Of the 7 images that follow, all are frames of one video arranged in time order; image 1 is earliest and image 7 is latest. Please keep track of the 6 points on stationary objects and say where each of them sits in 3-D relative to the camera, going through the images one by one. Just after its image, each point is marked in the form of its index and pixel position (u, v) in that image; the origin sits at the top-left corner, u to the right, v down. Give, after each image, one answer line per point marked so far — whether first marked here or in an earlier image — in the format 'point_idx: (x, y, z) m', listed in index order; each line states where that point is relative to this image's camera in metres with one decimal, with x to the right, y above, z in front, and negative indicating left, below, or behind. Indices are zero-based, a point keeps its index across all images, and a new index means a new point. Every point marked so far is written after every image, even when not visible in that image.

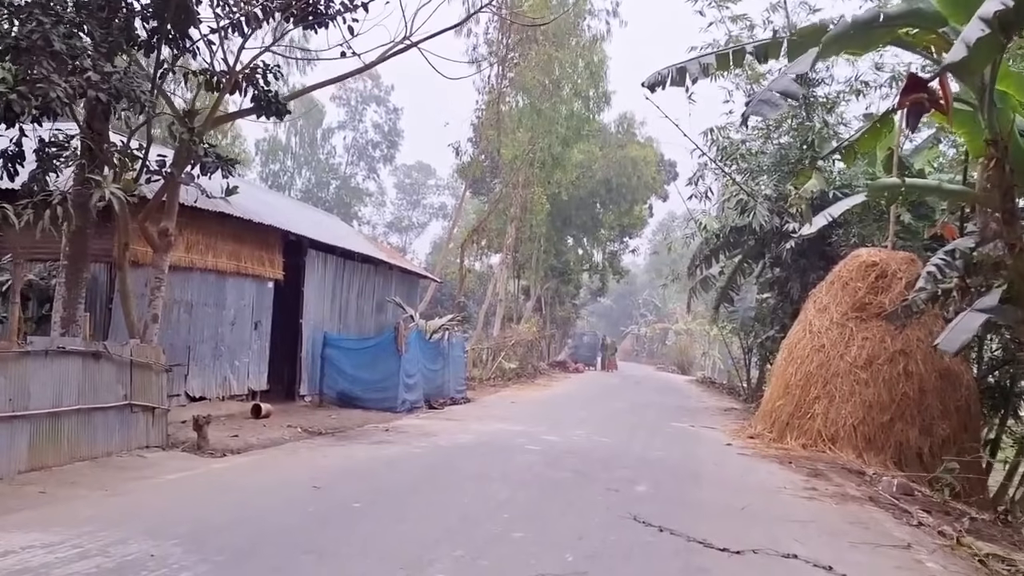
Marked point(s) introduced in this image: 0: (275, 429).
0: (-2.9, -1.7, +9.8) m
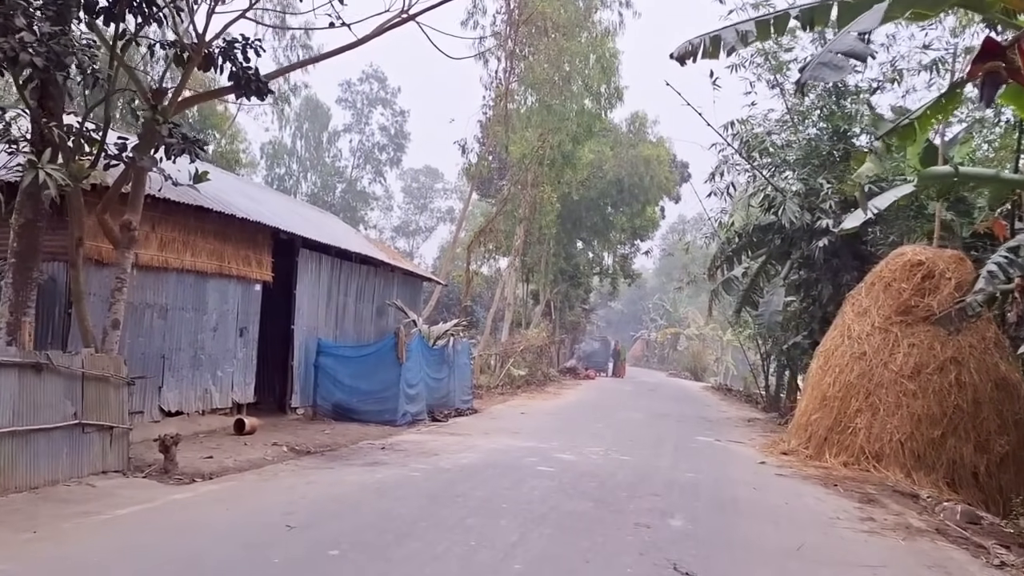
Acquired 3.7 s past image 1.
0: (-2.8, -1.7, +8.8) m
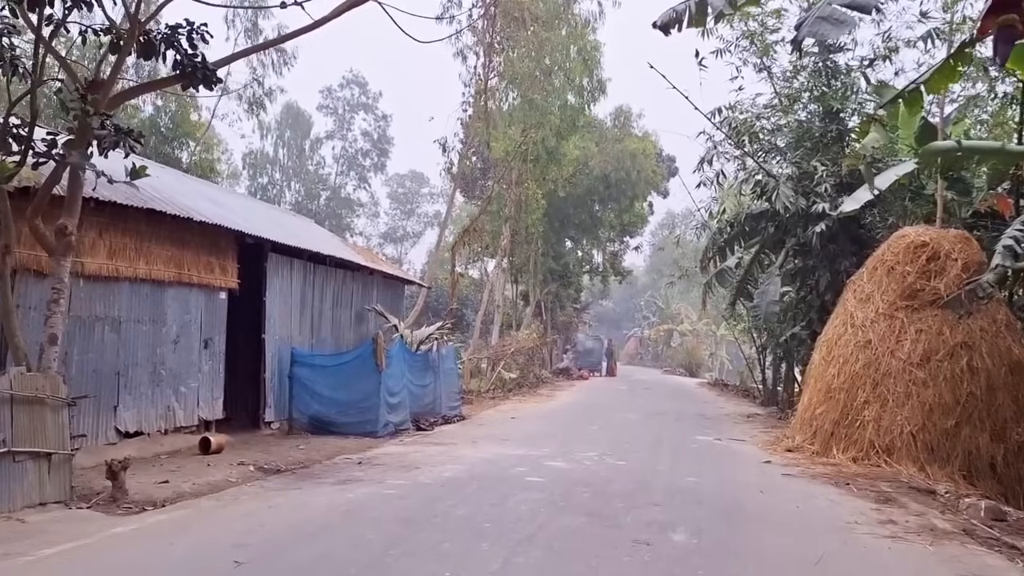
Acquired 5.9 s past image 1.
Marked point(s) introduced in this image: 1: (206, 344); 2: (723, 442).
0: (-2.9, -1.8, +8.1) m
1: (-3.8, -0.7, +10.1) m
2: (+3.1, -2.3, +12.0) m
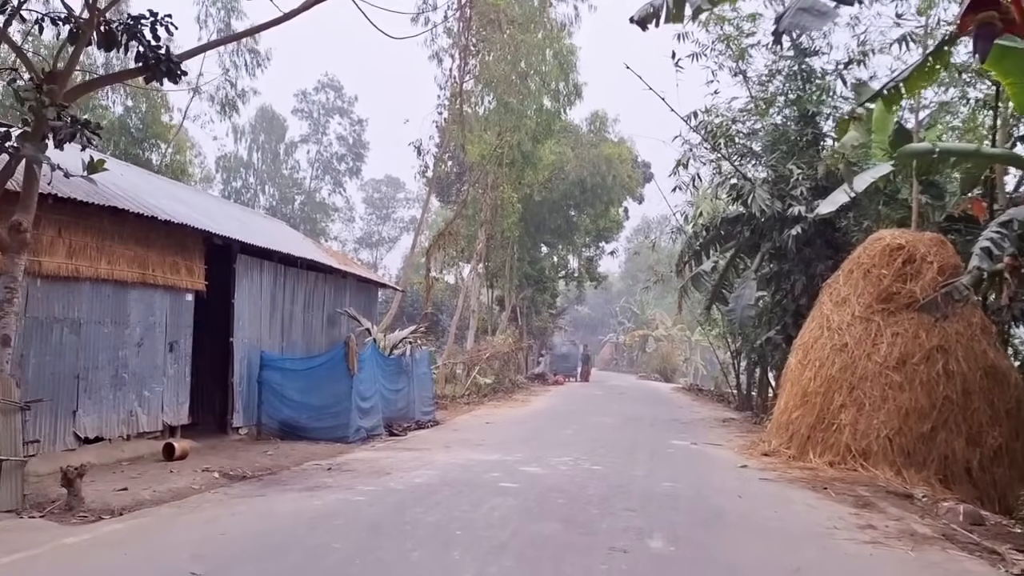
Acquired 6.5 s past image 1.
0: (-3.1, -1.8, +7.8) m
1: (-4.1, -0.7, +9.8) m
2: (+2.7, -2.3, +11.9) m
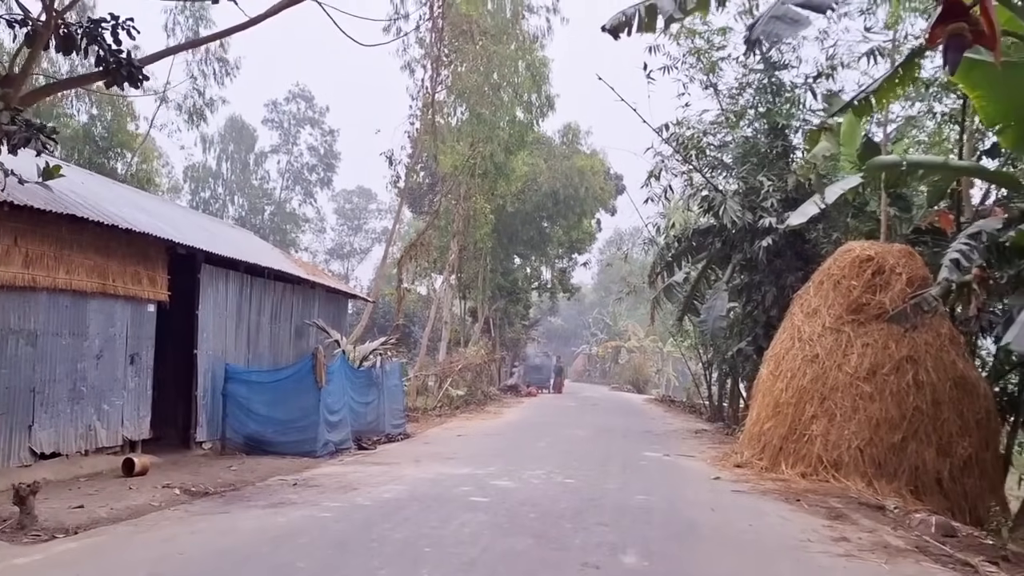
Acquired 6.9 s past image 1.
0: (-3.4, -1.9, +7.6) m
1: (-4.5, -0.8, +9.6) m
2: (+2.3, -2.5, +11.8) m
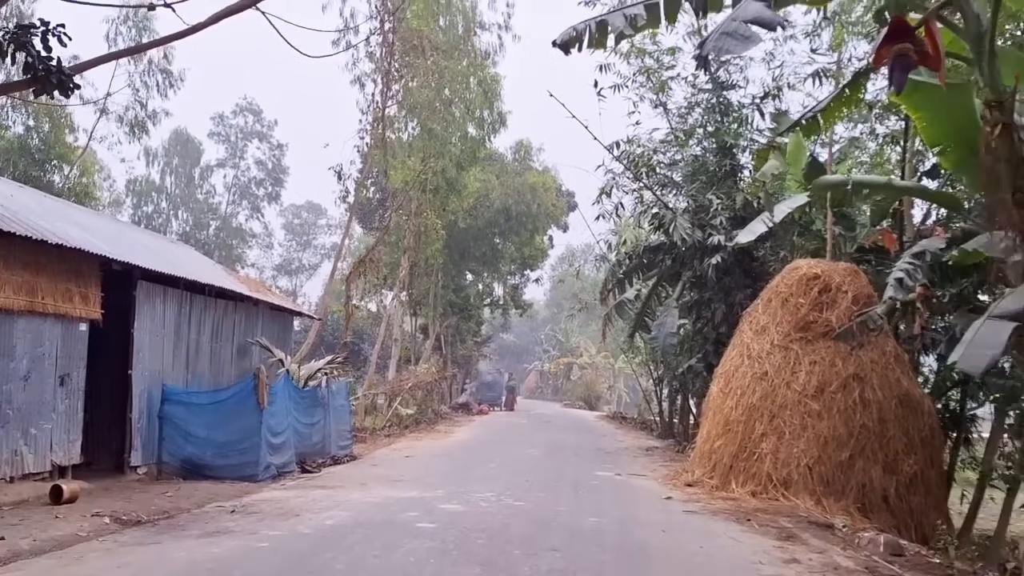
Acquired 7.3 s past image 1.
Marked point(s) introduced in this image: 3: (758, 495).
0: (-3.9, -2.1, +7.1) m
1: (-5.1, -1.0, +9.1) m
2: (+1.6, -2.7, +11.7) m
3: (+2.9, -2.5, +9.6) m
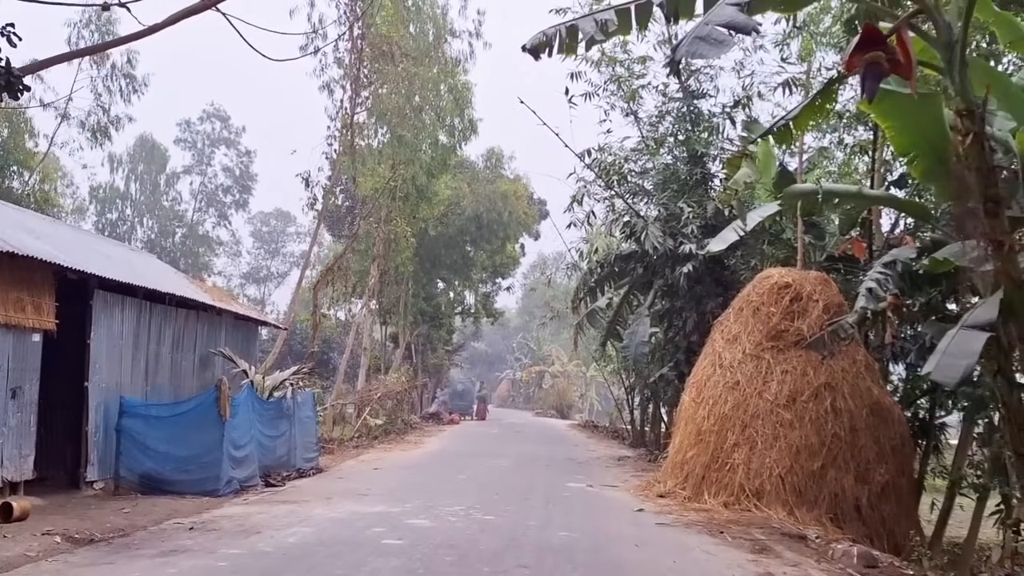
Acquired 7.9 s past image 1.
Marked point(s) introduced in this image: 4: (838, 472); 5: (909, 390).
0: (-4.1, -2.2, +6.8) m
1: (-5.4, -1.1, +8.7) m
2: (+1.2, -2.9, +11.6) m
3: (+2.6, -2.6, +9.5) m
4: (+3.6, -2.0, +9.0) m
5: (+4.9, -1.3, +10.0) m
